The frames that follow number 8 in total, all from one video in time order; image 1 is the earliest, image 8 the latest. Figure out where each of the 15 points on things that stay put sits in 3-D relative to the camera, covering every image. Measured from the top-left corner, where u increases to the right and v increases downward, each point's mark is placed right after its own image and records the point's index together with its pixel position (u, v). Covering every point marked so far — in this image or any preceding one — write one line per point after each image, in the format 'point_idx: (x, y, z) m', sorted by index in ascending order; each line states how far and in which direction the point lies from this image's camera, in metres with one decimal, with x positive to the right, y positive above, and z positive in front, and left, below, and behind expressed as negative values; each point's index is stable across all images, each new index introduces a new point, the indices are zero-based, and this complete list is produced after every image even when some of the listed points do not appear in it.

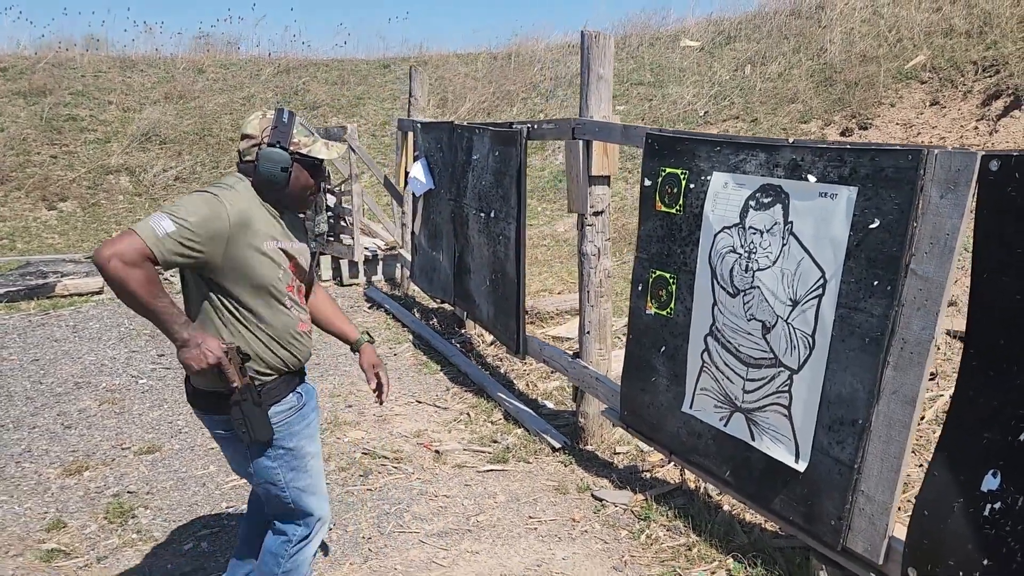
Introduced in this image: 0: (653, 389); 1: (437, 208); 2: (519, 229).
0: (+0.7, -0.5, +4.2) m
1: (-0.7, +0.7, +7.3) m
2: (+0.1, +0.3, +5.6) m
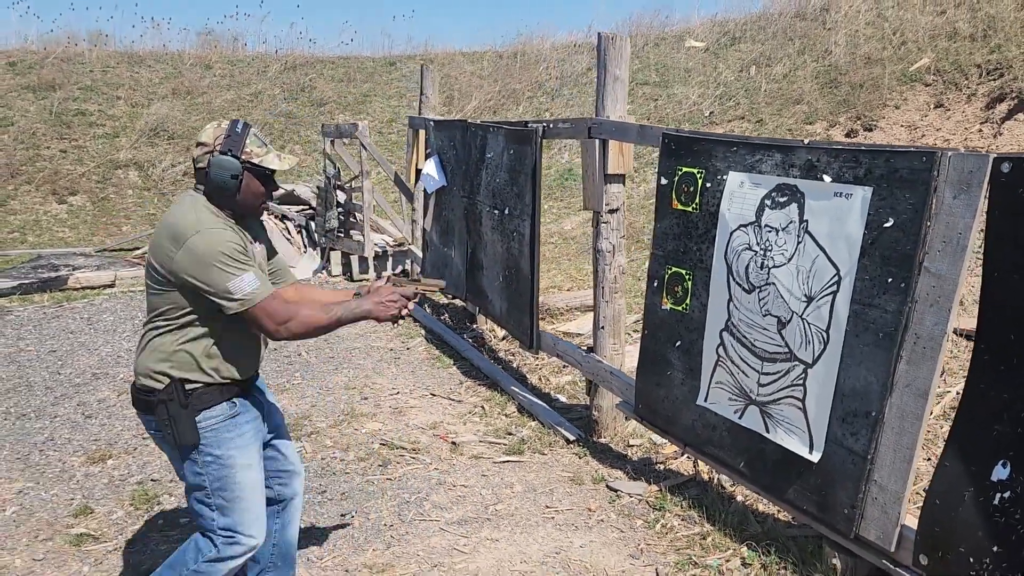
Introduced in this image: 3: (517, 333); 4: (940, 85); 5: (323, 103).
0: (+0.8, -0.5, +4.3) m
1: (-0.6, +0.7, +7.4) m
2: (+0.2, +0.4, +5.7) m
3: (0.0, -0.3, +6.1) m
4: (+6.0, +2.8, +11.7) m
5: (-3.9, +3.9, +17.3) m
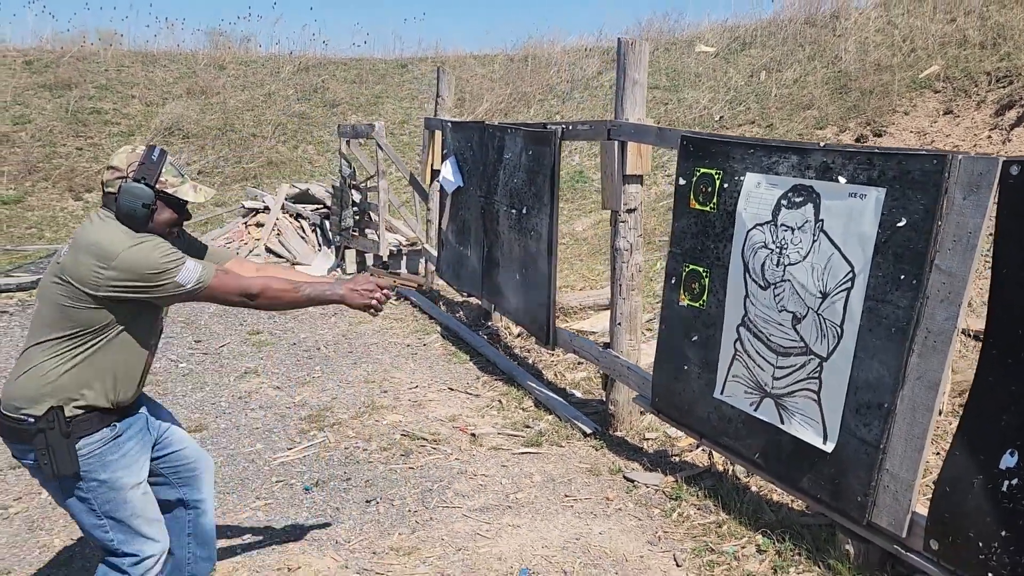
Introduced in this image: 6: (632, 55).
0: (+0.9, -0.5, +4.4) m
1: (-0.4, +0.8, +7.6) m
2: (+0.3, +0.4, +5.8) m
3: (+0.2, -0.3, +6.2) m
4: (+6.2, +2.8, +11.8) m
5: (-3.7, +3.9, +17.5) m
6: (+0.7, +1.4, +4.8) m
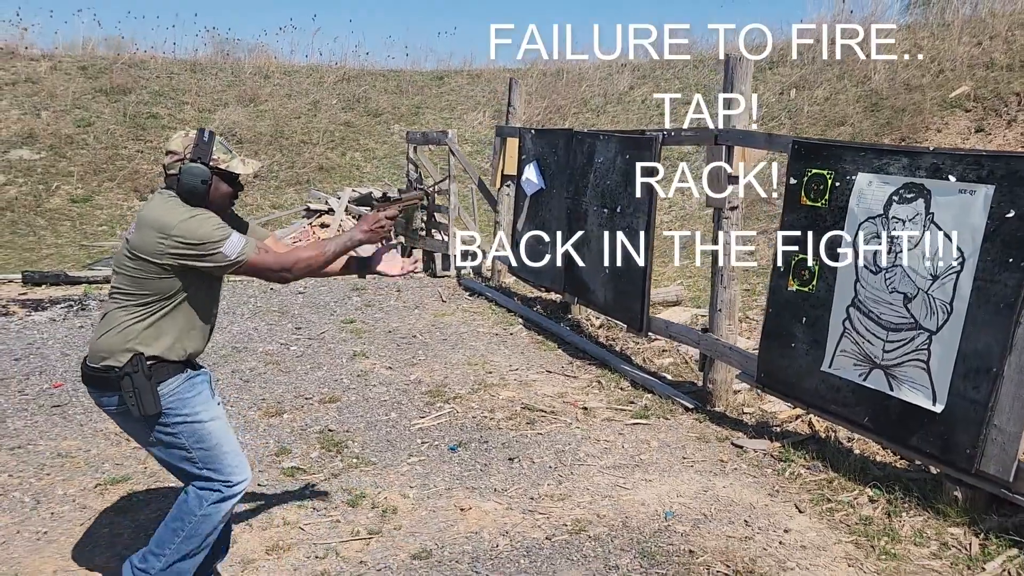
0: (+1.7, -0.4, +5.0) m
1: (+0.3, +0.8, +8.2) m
2: (+1.1, +0.4, +6.4) m
3: (+0.9, -0.2, +6.8) m
4: (+7.0, +2.6, +12.5) m
5: (-2.9, +3.8, +18.1) m
6: (+1.5, +1.4, +5.4) m
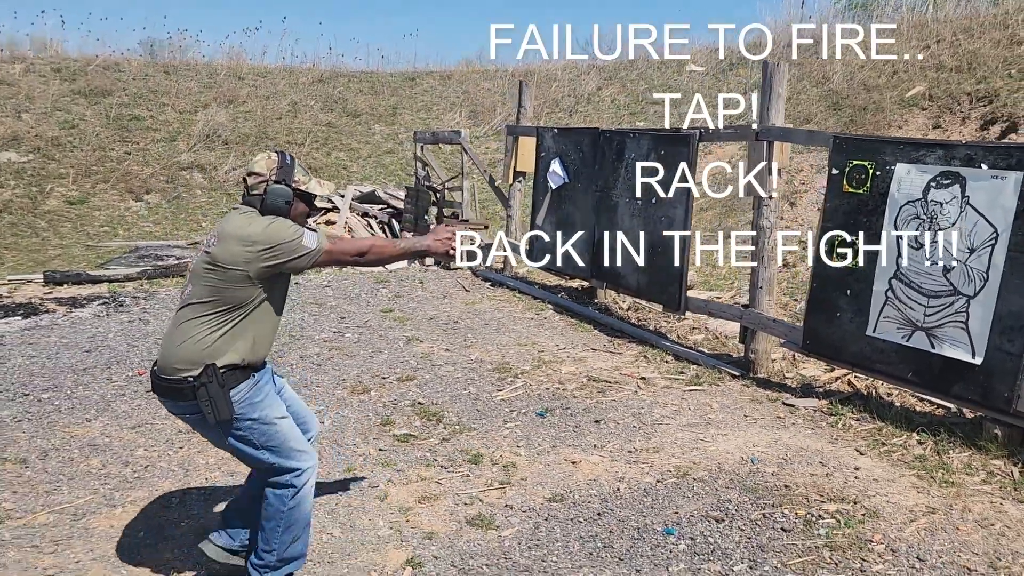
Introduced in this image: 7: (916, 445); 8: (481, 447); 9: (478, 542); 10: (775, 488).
0: (+2.2, -0.2, +5.7) m
1: (+0.6, +0.9, +8.8) m
2: (+1.5, +0.6, +7.1) m
3: (+1.3, -0.1, +7.4) m
4: (+6.9, +2.9, +13.6) m
5: (-3.4, +3.9, +18.5) m
6: (+2.0, +1.6, +6.1) m
7: (+2.4, -1.0, +5.0) m
8: (-0.2, -1.0, +5.2) m
9: (-0.2, -1.2, +4.0) m
10: (+1.4, -1.1, +4.5) m
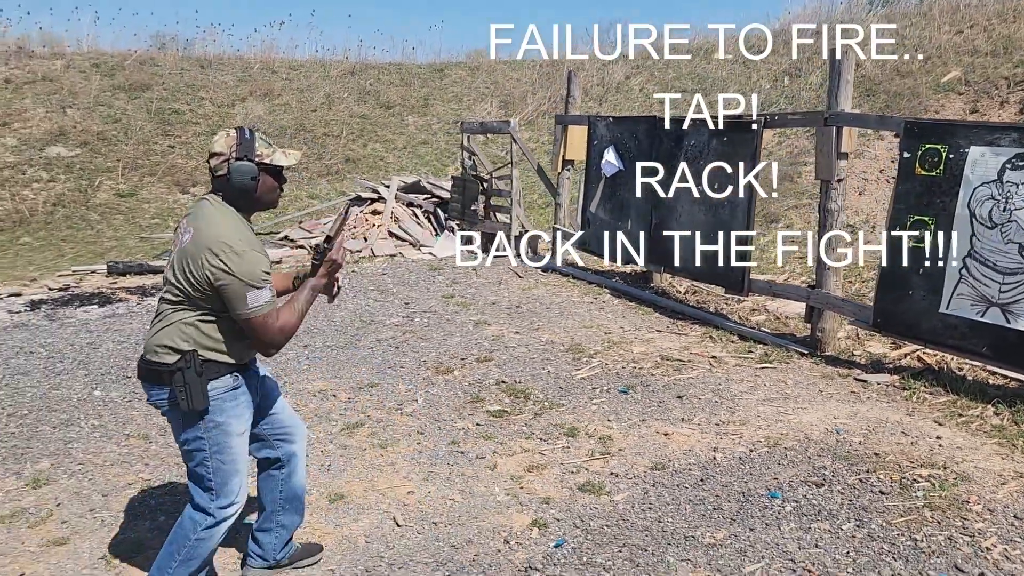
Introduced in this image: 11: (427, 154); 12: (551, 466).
0: (+2.8, -0.1, +5.9) m
1: (+1.2, +1.1, +9.0) m
2: (+2.1, +0.7, +7.3) m
3: (+1.9, +0.1, +7.6) m
4: (+7.6, +3.2, +13.7) m
5: (-2.7, +4.1, +18.7) m
6: (+2.5, +1.7, +6.3) m
7: (+3.0, -0.8, +5.3) m
8: (+0.4, -0.9, +5.4) m
9: (+0.4, -1.1, +4.3) m
10: (+2.0, -1.0, +4.7) m
11: (-1.7, +2.7, +16.6) m
12: (+0.2, -1.0, +4.8) m
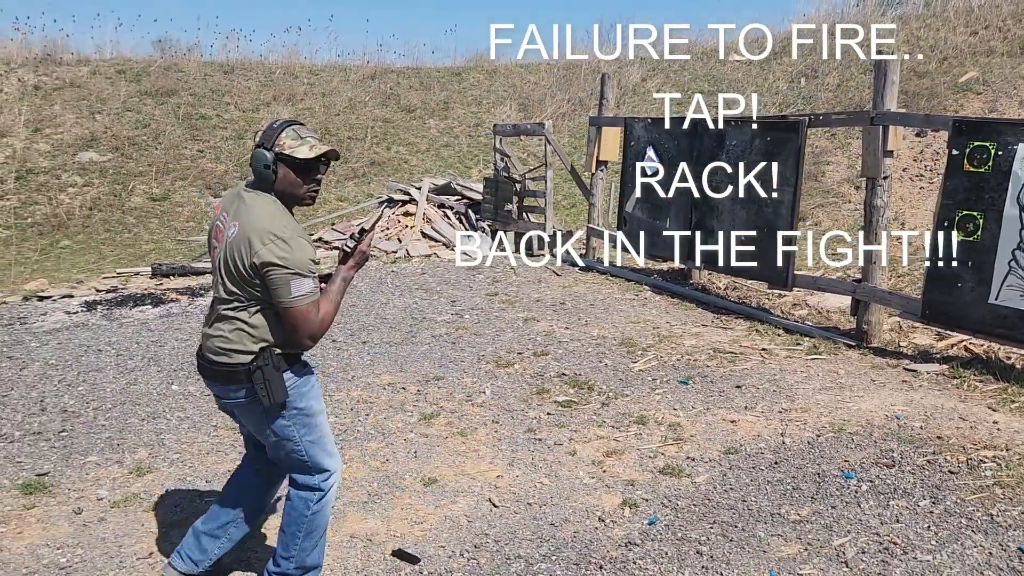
0: (+3.3, 0.0, +6.1) m
1: (+1.7, +1.1, +9.2) m
2: (+2.5, +0.8, +7.5) m
3: (+2.4, +0.1, +7.9) m
4: (+8.0, +3.2, +13.9) m
5: (-2.3, +4.1, +18.9) m
6: (+3.0, +1.8, +6.6) m
7: (+3.5, -0.8, +5.5) m
8: (+0.9, -0.8, +5.7) m
9: (+0.9, -1.1, +4.5) m
10: (+2.5, -0.9, +5.0) m
11: (-1.2, +2.7, +16.8) m
12: (+0.7, -1.0, +5.0) m
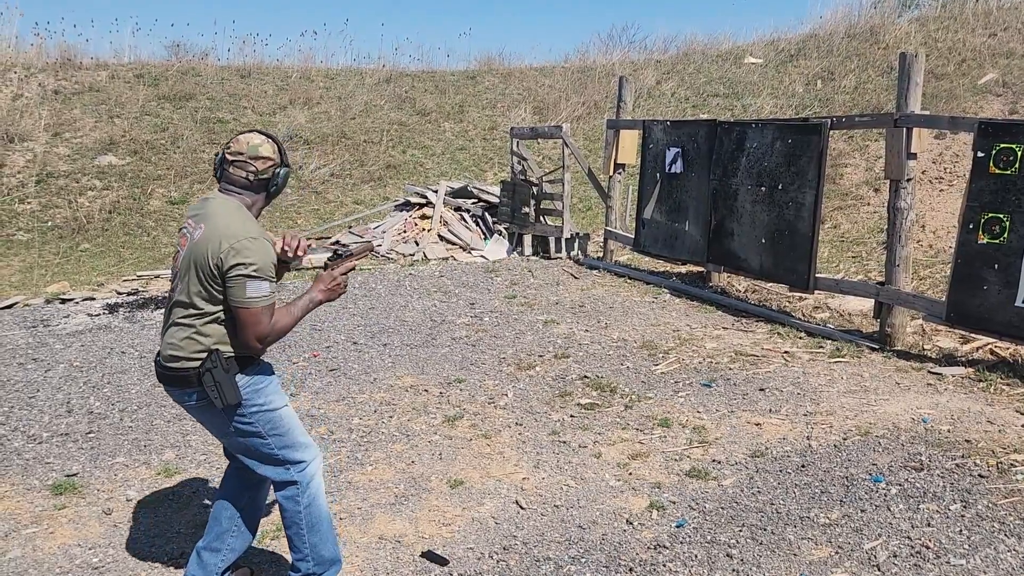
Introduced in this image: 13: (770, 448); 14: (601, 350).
0: (+3.4, 0.0, +6.1) m
1: (+1.9, +1.1, +9.2) m
2: (+2.7, +0.8, +7.5) m
3: (+2.6, +0.1, +7.8) m
4: (+8.3, +3.2, +13.8) m
5: (-1.9, +4.0, +19.0) m
6: (+3.2, +1.8, +6.5) m
7: (+3.7, -0.8, +5.4) m
8: (+1.0, -0.8, +5.6) m
9: (+1.0, -1.1, +4.5) m
10: (+2.6, -0.9, +4.9) m
11: (-0.9, +2.6, +16.8) m
12: (+0.8, -1.0, +5.0) m
13: (+1.5, -1.0, +5.0) m
14: (+0.7, -0.5, +7.1) m
